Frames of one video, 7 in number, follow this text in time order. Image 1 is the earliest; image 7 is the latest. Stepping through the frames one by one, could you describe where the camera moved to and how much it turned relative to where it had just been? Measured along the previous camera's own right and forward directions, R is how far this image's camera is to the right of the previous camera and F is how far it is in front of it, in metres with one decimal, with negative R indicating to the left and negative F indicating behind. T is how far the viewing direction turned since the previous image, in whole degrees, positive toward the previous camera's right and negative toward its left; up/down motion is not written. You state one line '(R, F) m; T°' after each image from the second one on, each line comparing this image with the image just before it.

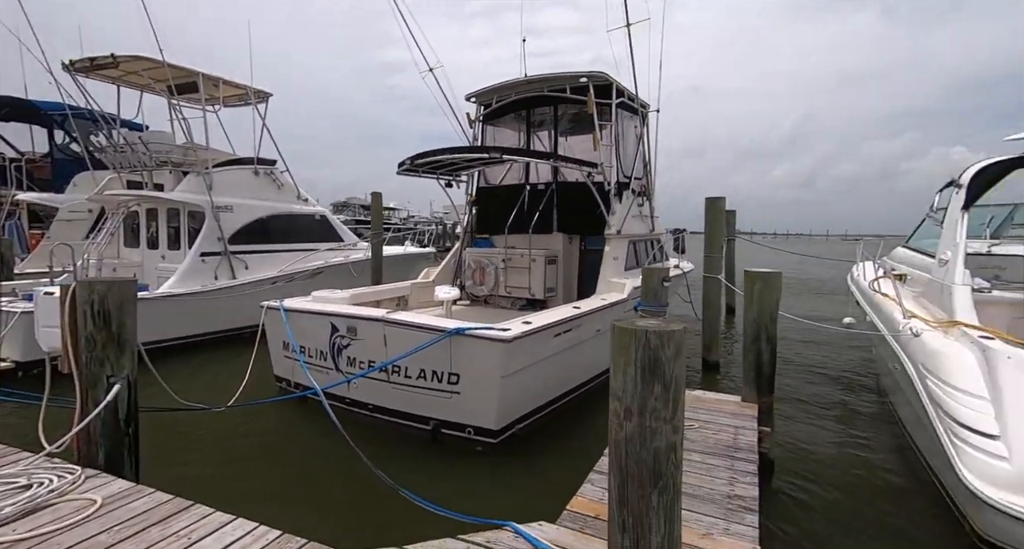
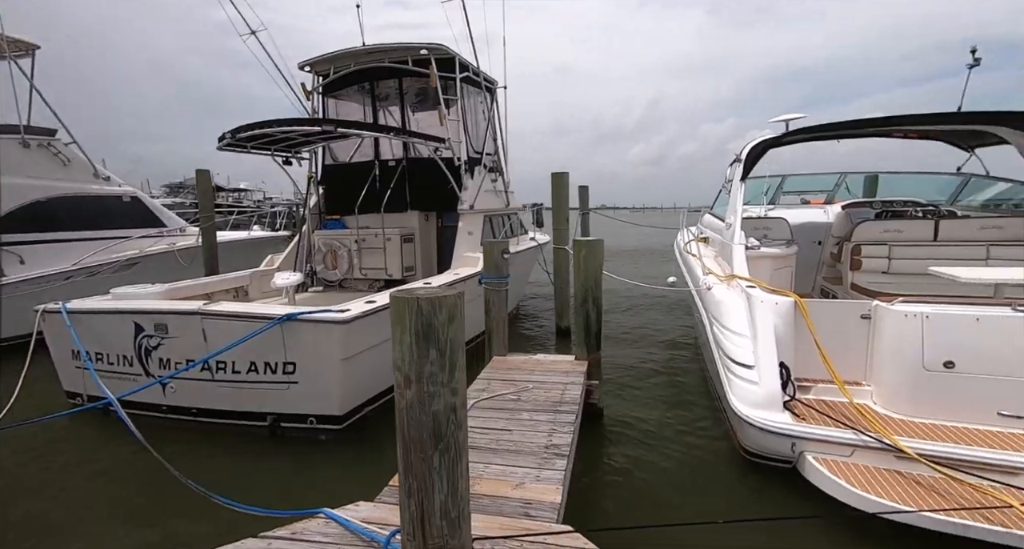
(+0.1, 0.0) m; +15°
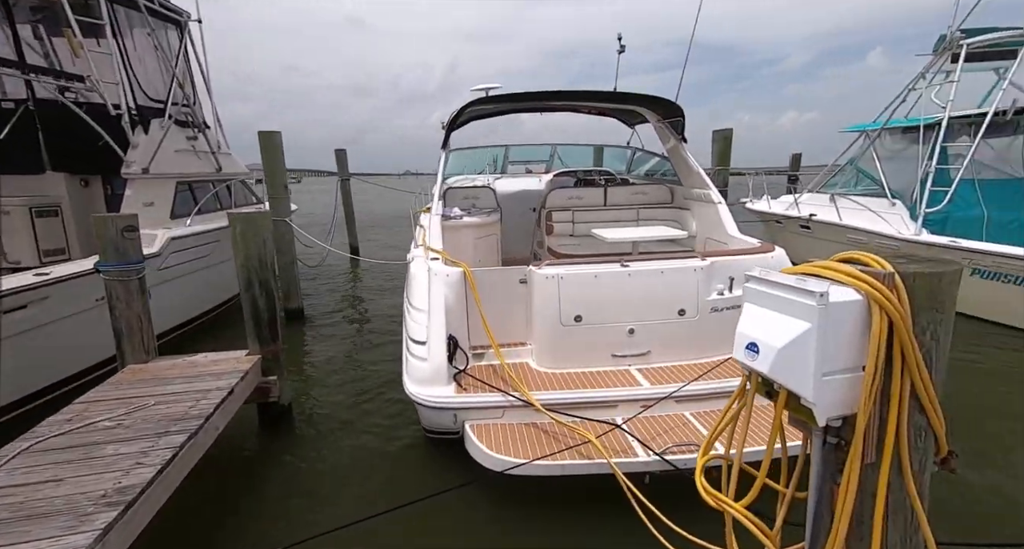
(+0.5, +0.1) m; +26°
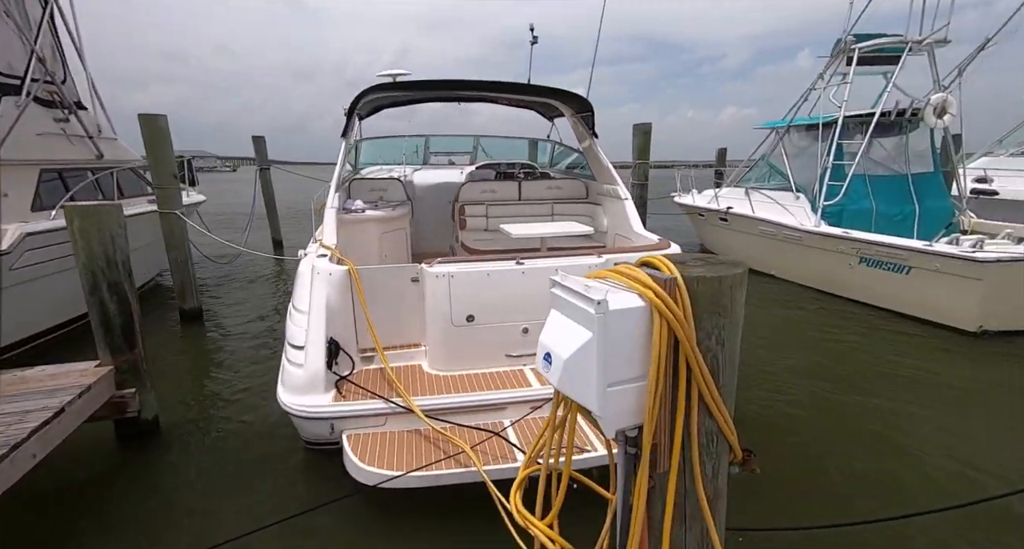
(+0.3, +0.1) m; +7°
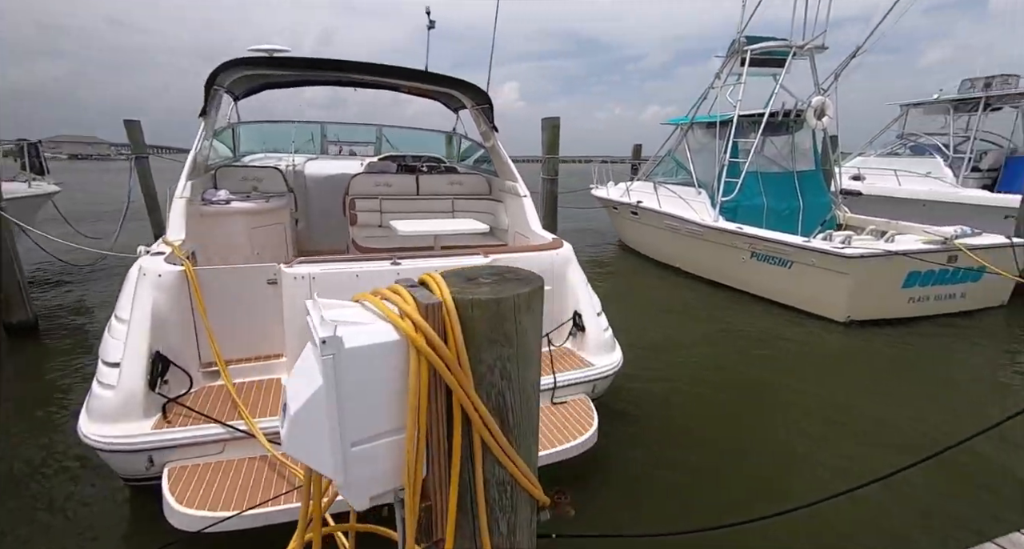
(+0.3, +0.2) m; +8°
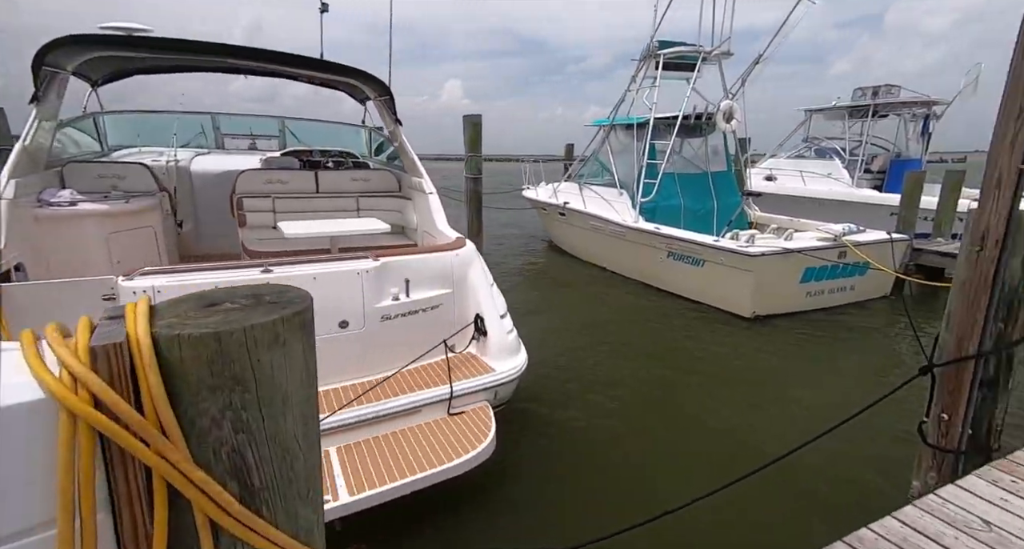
(+0.3, +0.1) m; +7°
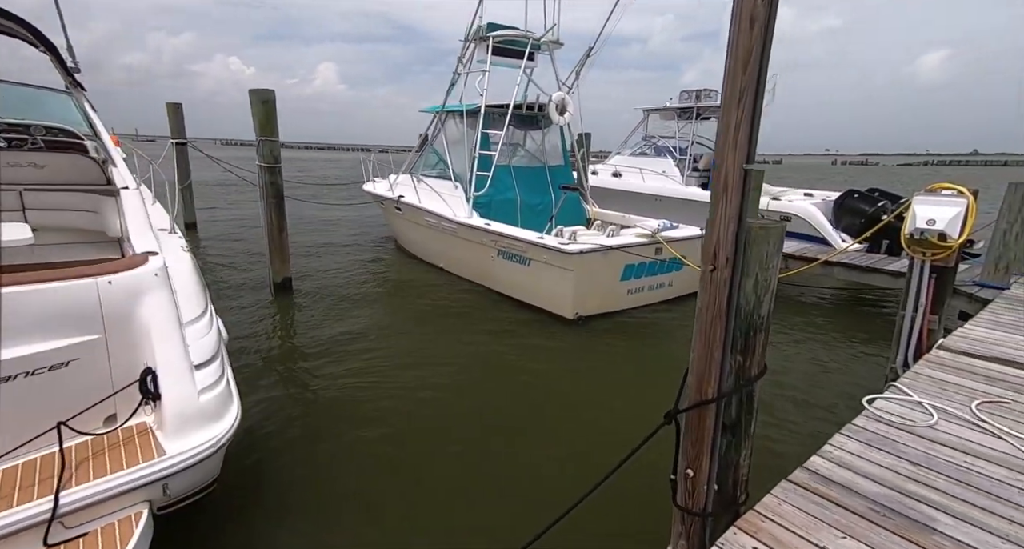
(+1.0, +0.7) m; +14°
